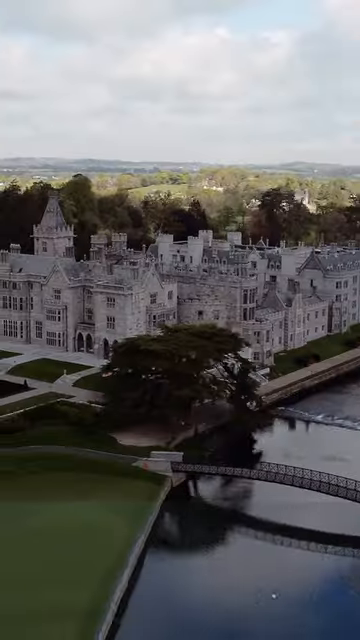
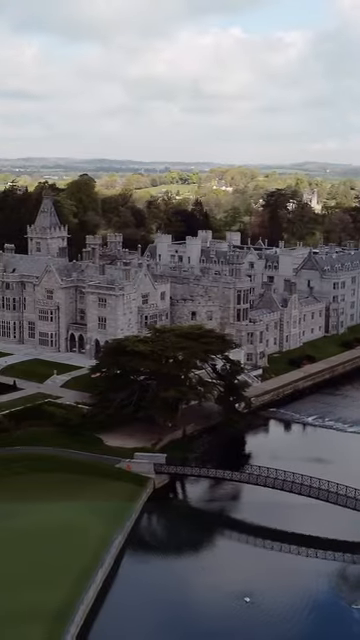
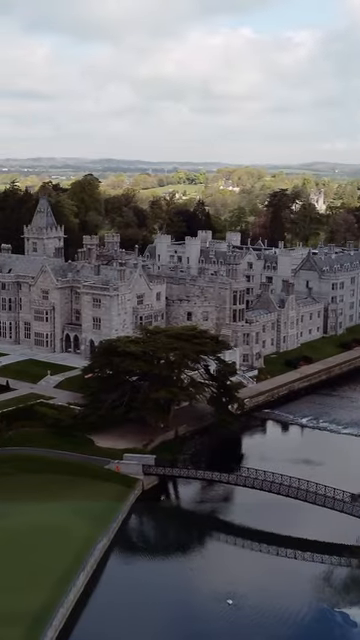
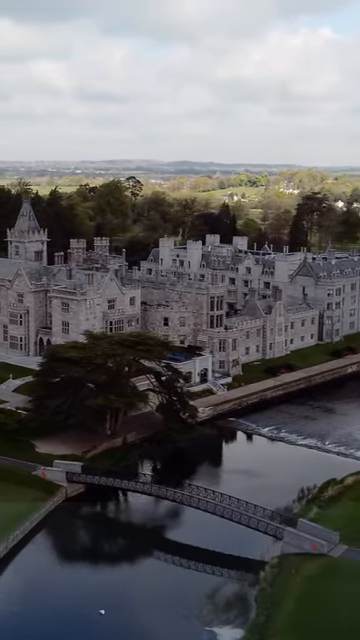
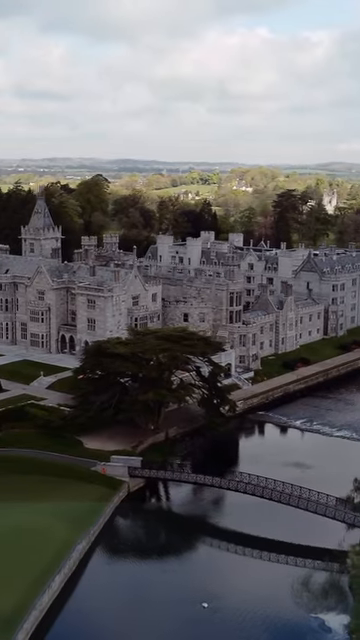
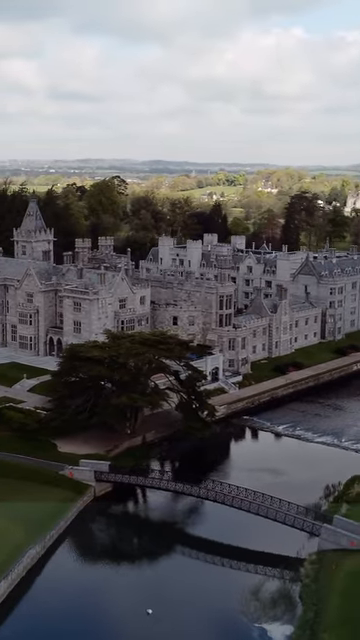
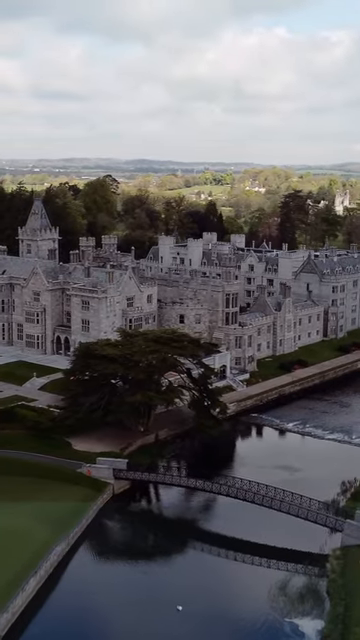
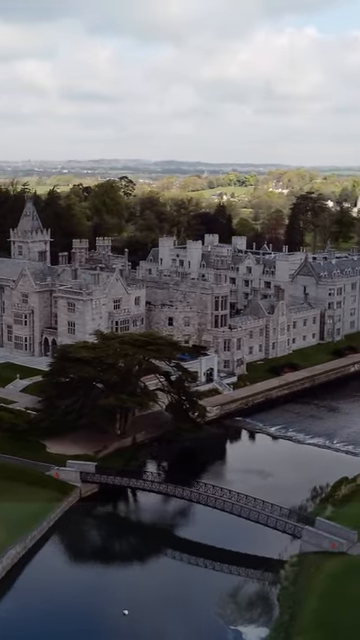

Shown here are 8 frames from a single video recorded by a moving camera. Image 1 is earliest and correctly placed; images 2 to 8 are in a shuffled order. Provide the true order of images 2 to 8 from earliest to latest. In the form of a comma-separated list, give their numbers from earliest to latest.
2, 3, 5, 7, 6, 8, 4
